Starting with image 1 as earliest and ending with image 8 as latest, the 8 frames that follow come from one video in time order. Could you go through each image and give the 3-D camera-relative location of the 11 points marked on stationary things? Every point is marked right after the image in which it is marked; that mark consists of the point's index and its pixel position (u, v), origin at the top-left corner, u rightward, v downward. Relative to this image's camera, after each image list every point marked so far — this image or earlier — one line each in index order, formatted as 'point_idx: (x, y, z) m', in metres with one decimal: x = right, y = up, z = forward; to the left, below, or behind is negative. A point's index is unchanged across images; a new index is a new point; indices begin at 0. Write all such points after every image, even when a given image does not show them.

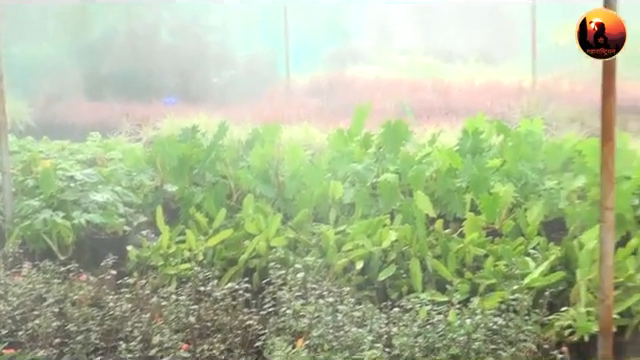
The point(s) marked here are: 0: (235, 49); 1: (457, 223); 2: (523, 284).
0: (-0.2, +0.4, +2.6) m
1: (+0.4, -0.1, +2.5) m
2: (+0.5, -0.3, +2.5) m
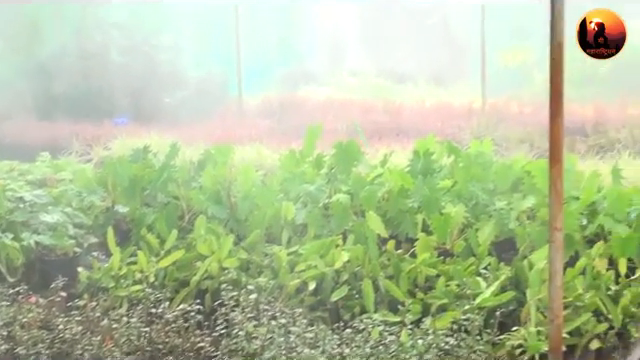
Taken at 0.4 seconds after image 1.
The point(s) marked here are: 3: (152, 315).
0: (-0.4, +0.3, +2.6) m
1: (+0.2, -0.2, +2.6) m
2: (+0.4, -0.3, +2.5) m
3: (-0.5, -0.4, +2.7) m
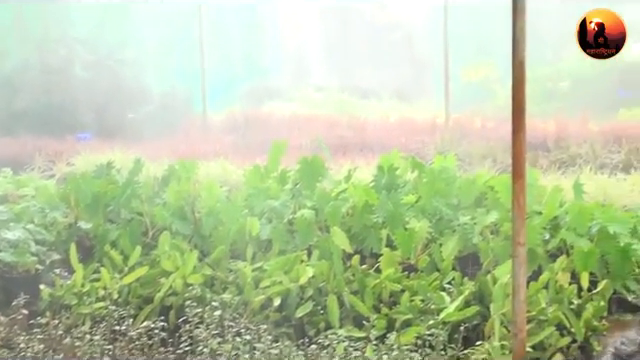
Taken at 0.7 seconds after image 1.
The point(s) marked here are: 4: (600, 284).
0: (-0.5, +0.3, +2.6) m
1: (+0.1, -0.2, +2.6) m
2: (+0.3, -0.4, +2.5) m
3: (-0.6, -0.4, +2.7) m
4: (+0.7, -0.3, +2.5) m
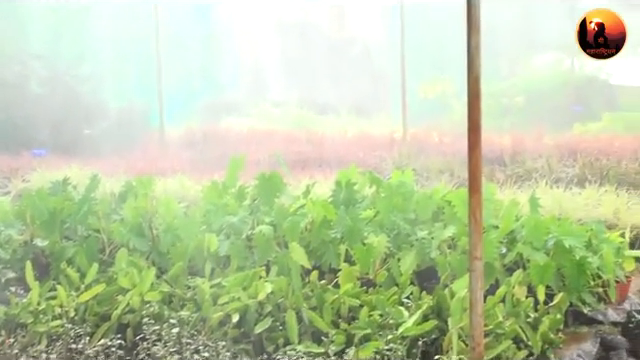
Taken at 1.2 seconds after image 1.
0: (-0.6, +0.2, +2.6) m
1: (0.0, -0.3, +2.6) m
2: (+0.2, -0.4, +2.5) m
3: (-0.7, -0.5, +2.7) m
4: (+0.6, -0.3, +2.5) m
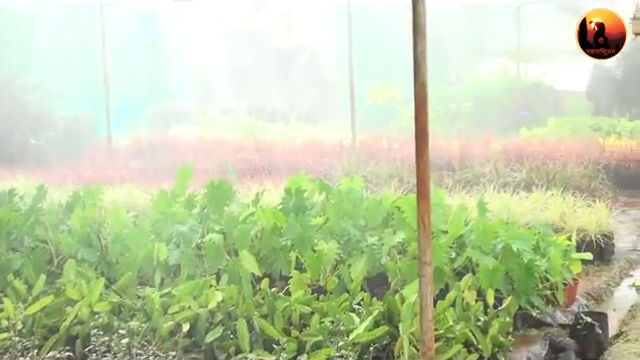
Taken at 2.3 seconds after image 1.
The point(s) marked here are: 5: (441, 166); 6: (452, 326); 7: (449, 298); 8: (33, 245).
0: (-0.7, +0.2, +2.6) m
1: (-0.1, -0.3, +2.6) m
2: (+0.1, -0.4, +2.5) m
3: (-0.8, -0.5, +2.6) m
4: (+0.5, -0.3, +2.5) m
5: (+0.3, 0.0, +2.5) m
6: (+0.4, -0.4, +2.5) m
7: (+0.3, -0.3, +2.5) m
8: (-0.8, -0.2, +2.6) m
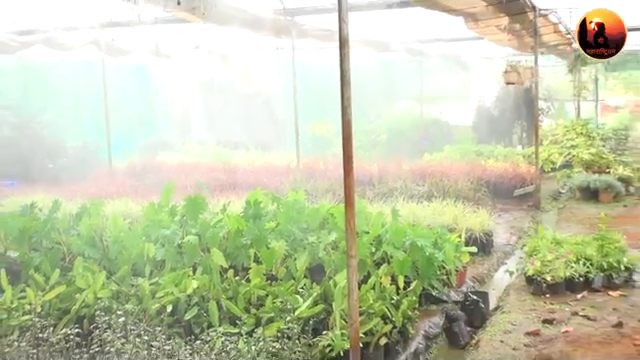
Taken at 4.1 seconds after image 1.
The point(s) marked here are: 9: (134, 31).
0: (-0.9, +0.1, +3.3) m
1: (-0.3, -0.3, +3.3) m
2: (-0.1, -0.5, +3.3) m
3: (-1.0, -0.6, +3.4) m
4: (+0.3, -0.4, +3.3) m
5: (+0.2, 0.0, +3.3) m
6: (+0.2, -0.4, +3.3) m
7: (+0.2, -0.4, +3.3) m
8: (-1.0, -0.2, +3.3) m
9: (-0.6, +0.5, +3.0) m
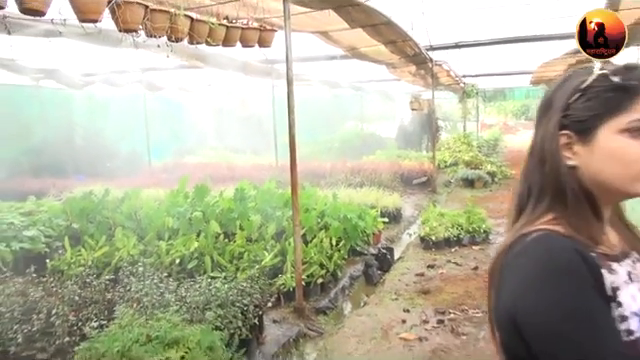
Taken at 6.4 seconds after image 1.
0: (-1.1, +0.2, +5.0) m
1: (-0.4, -0.3, +4.9) m
2: (-0.3, -0.5, +4.9) m
3: (-1.2, -0.5, +5.0) m
4: (+0.1, -0.3, +4.8) m
5: (0.0, 0.0, +4.9) m
6: (0.0, -0.4, +4.8) m
7: (0.0, -0.3, +4.8) m
8: (-1.1, -0.2, +5.0) m
9: (-0.8, +0.5, +4.6) m
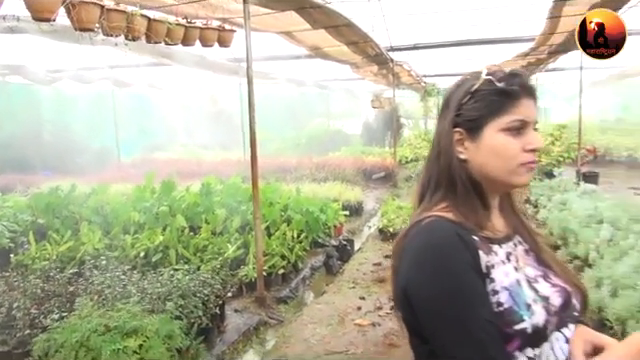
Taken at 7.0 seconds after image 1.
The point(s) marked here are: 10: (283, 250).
0: (-1.2, +0.2, +5.2) m
1: (-0.6, -0.3, +5.1) m
2: (-0.4, -0.4, +5.1) m
3: (-1.3, -0.5, +5.2) m
4: (0.0, -0.3, +5.0) m
5: (-0.2, 0.0, +5.1) m
6: (-0.2, -0.4, +5.1) m
7: (-0.2, -0.3, +5.0) m
8: (-1.3, -0.2, +5.2) m
9: (-0.9, +0.5, +4.8) m
10: (-0.1, -0.4, +5.0) m
